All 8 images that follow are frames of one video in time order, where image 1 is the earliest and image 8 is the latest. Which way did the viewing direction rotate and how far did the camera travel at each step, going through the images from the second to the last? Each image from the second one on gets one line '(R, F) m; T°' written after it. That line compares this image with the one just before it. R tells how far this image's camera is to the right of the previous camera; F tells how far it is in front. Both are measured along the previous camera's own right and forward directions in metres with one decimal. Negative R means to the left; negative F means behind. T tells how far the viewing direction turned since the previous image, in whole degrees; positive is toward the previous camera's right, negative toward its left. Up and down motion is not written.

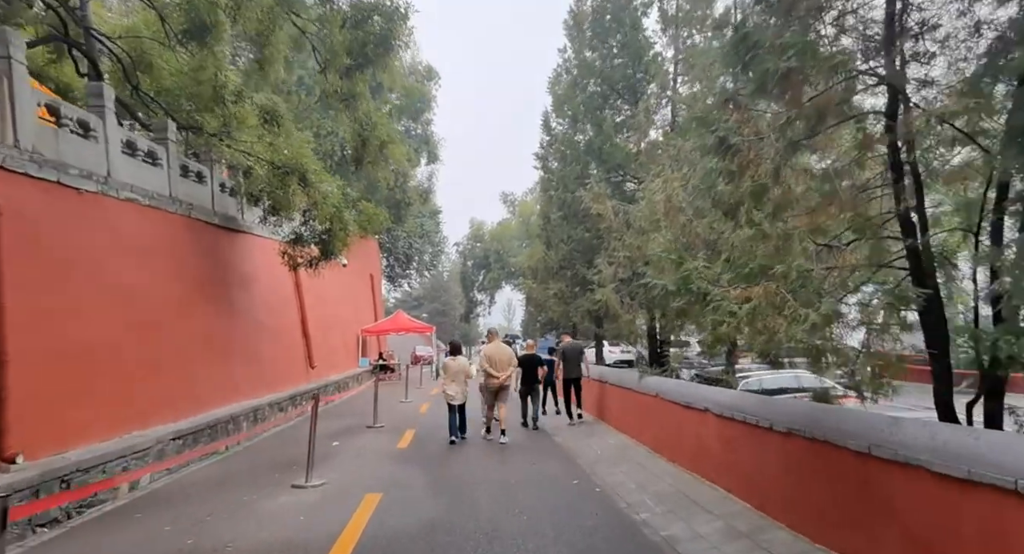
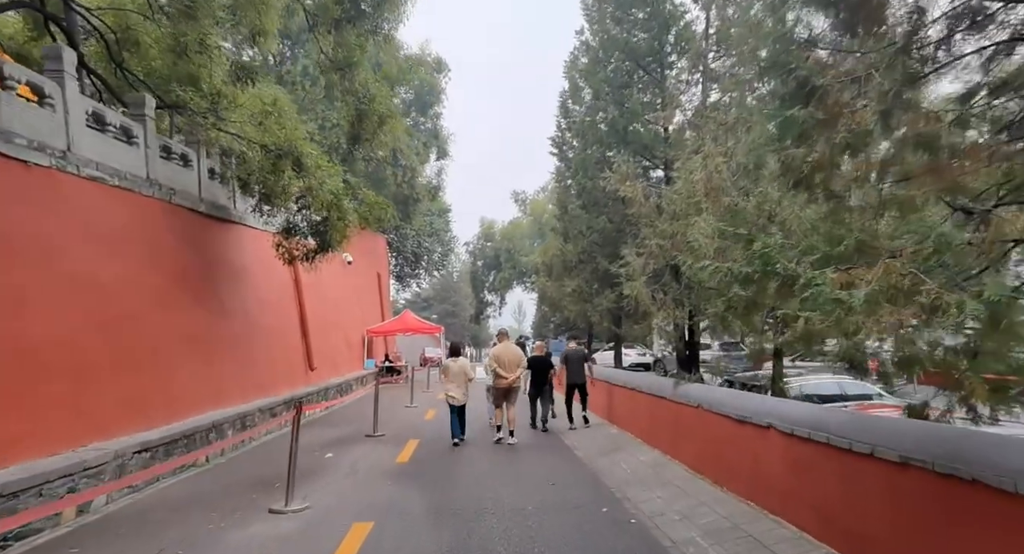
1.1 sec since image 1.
(-0.1, +1.2) m; -1°
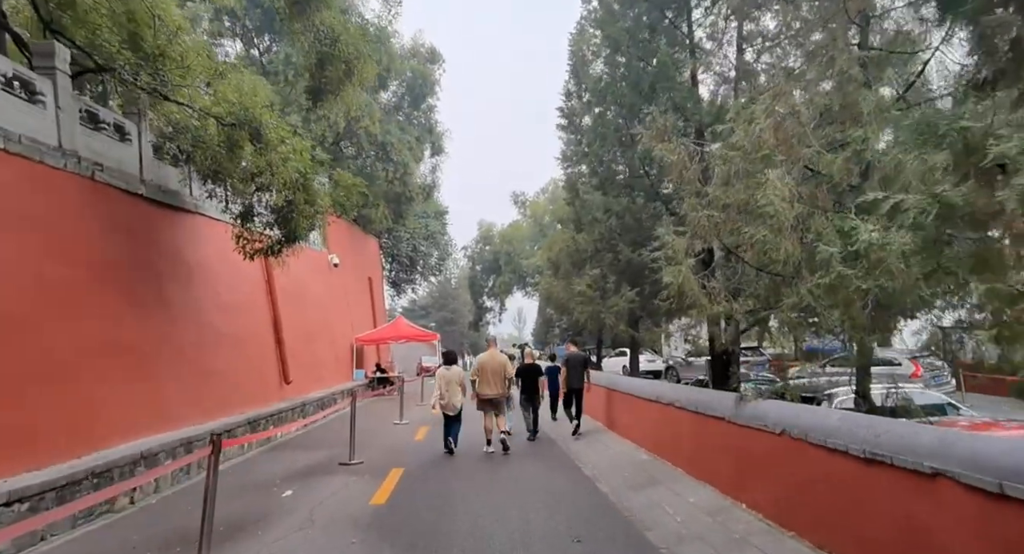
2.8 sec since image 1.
(-0.1, +2.0) m; 0°
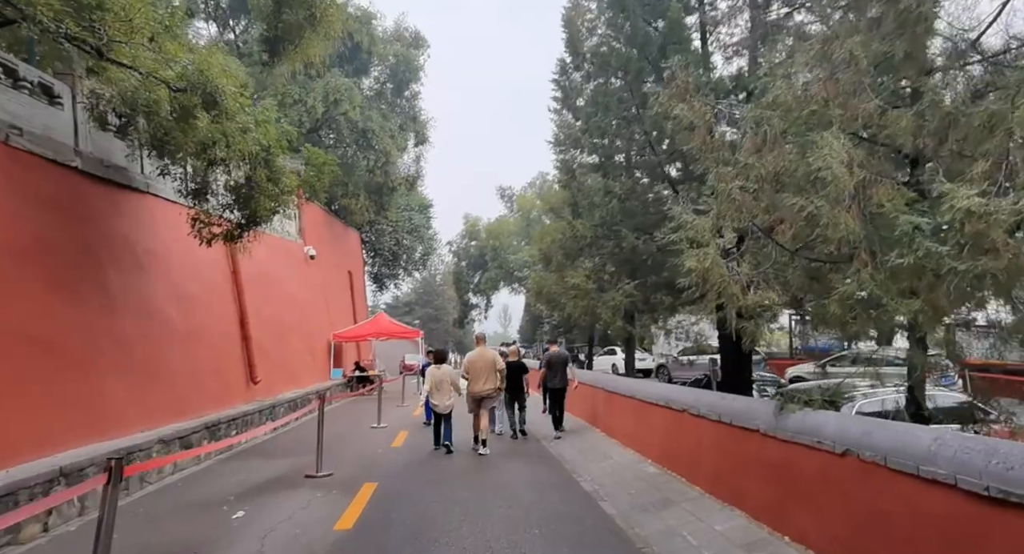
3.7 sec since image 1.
(-0.1, +1.1) m; +1°
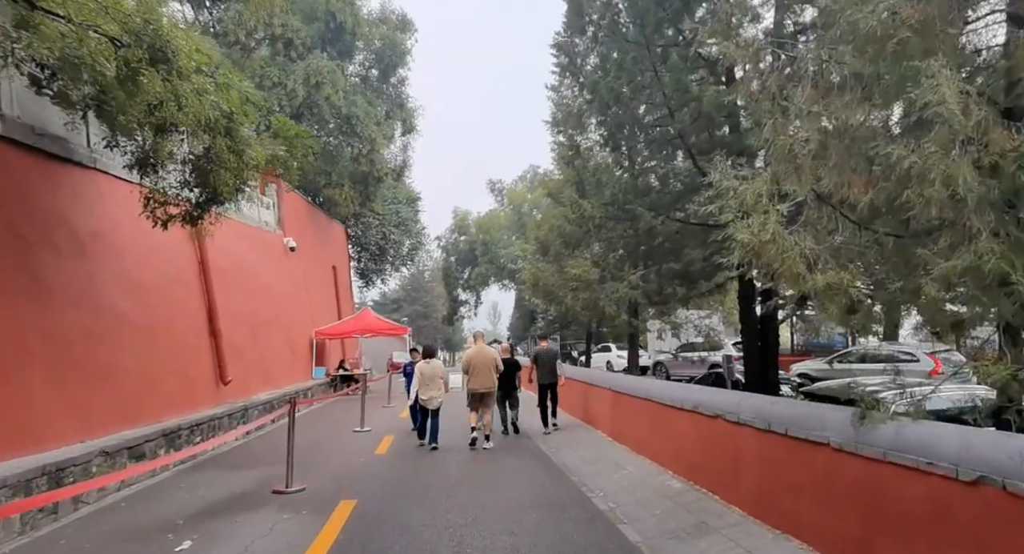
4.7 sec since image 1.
(-0.1, +1.1) m; +1°
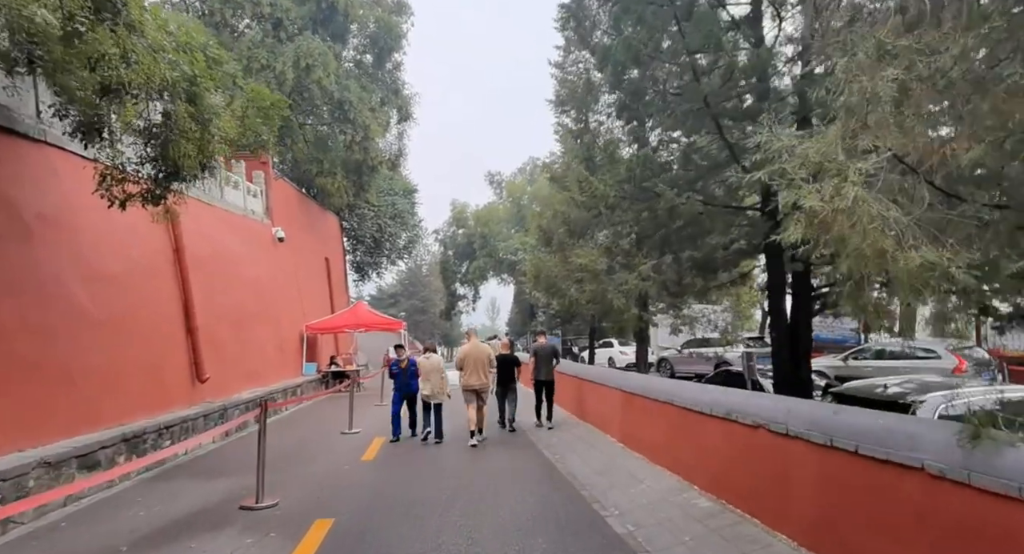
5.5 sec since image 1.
(0.0, +0.9) m; 0°
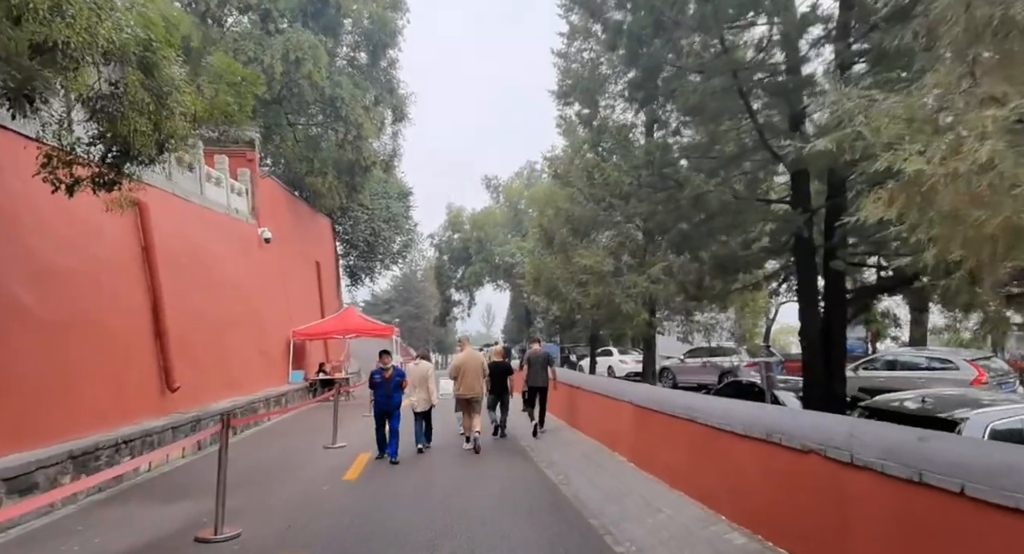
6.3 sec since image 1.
(-0.1, +0.9) m; 0°
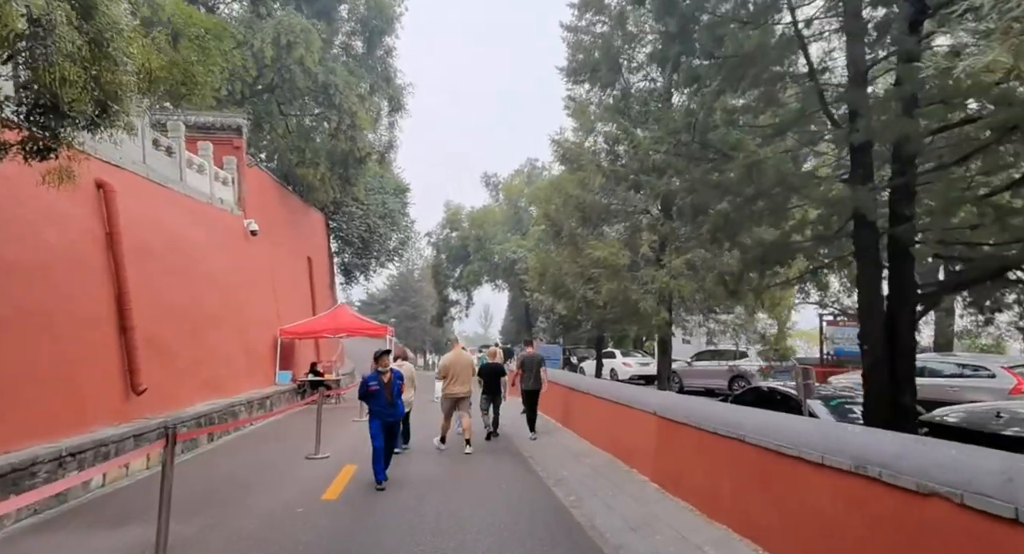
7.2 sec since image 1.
(-0.1, +1.1) m; 0°
